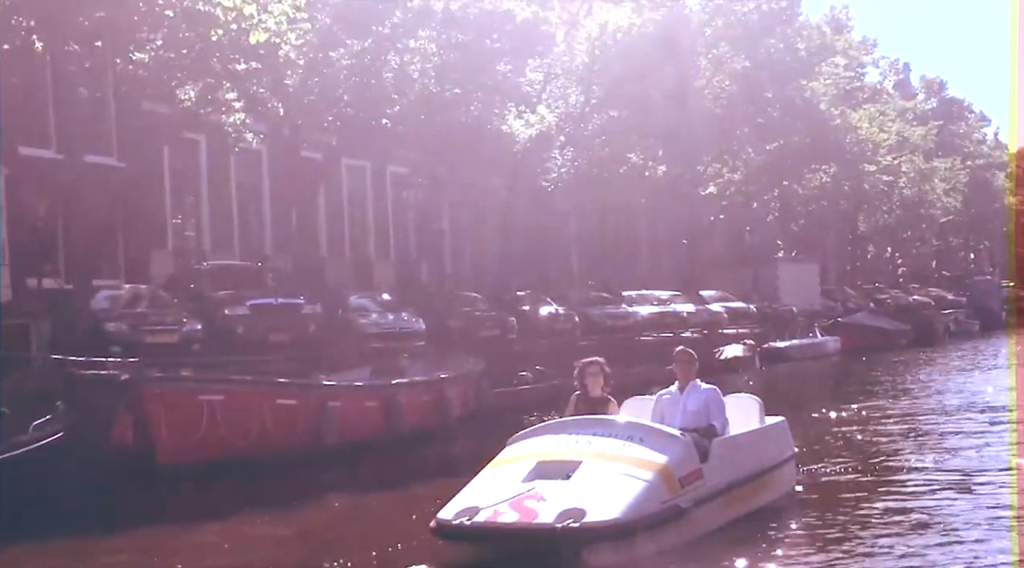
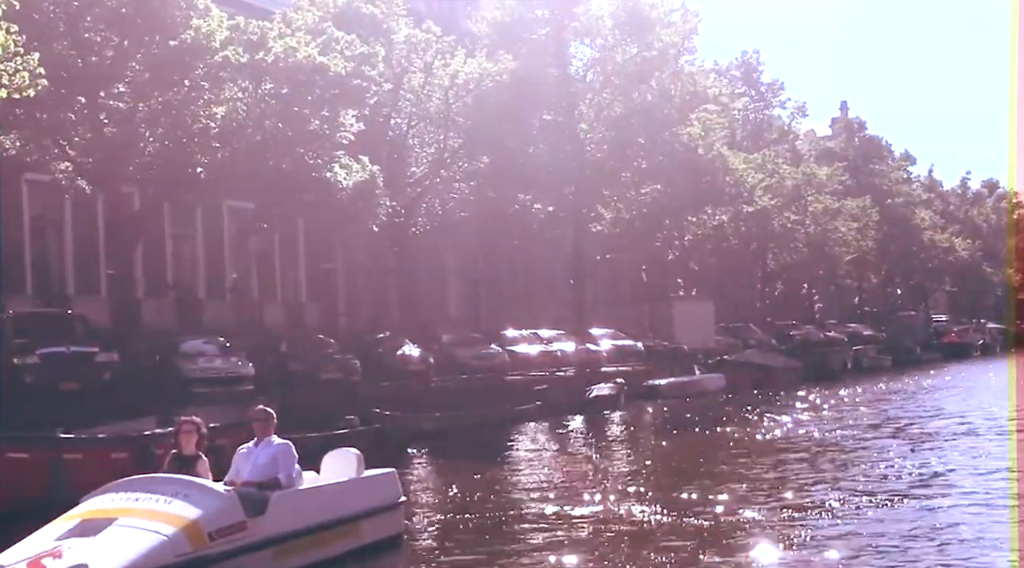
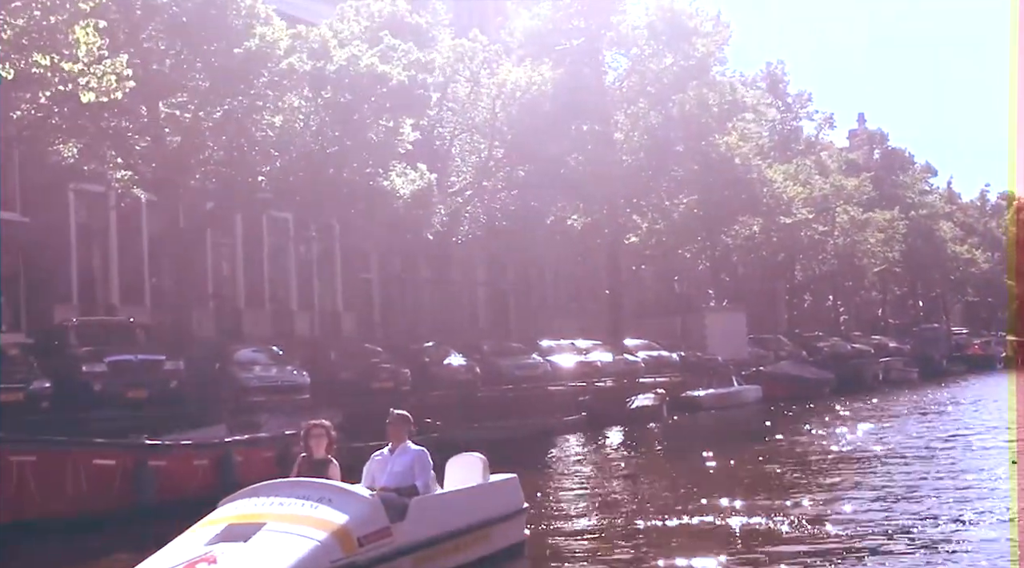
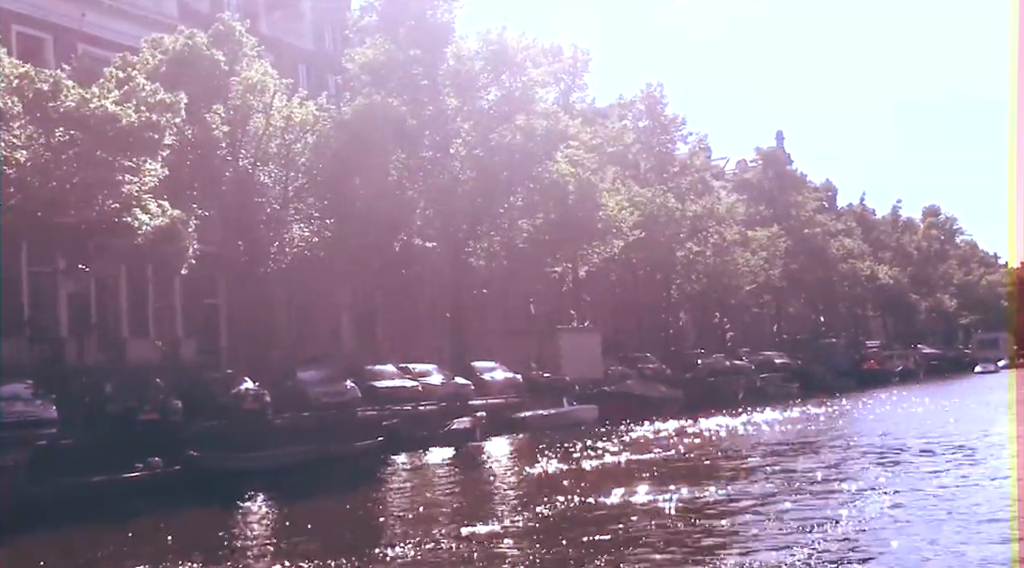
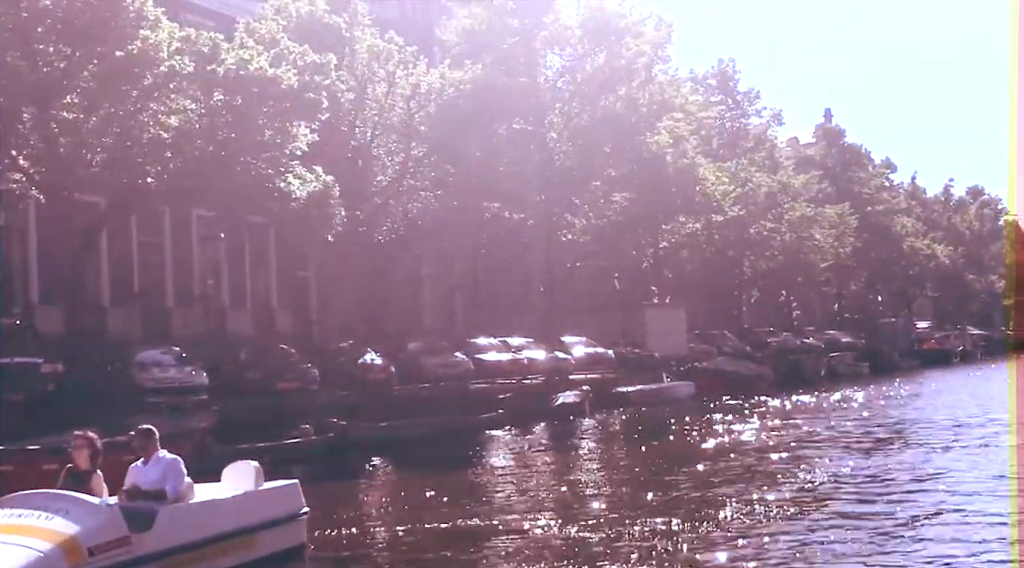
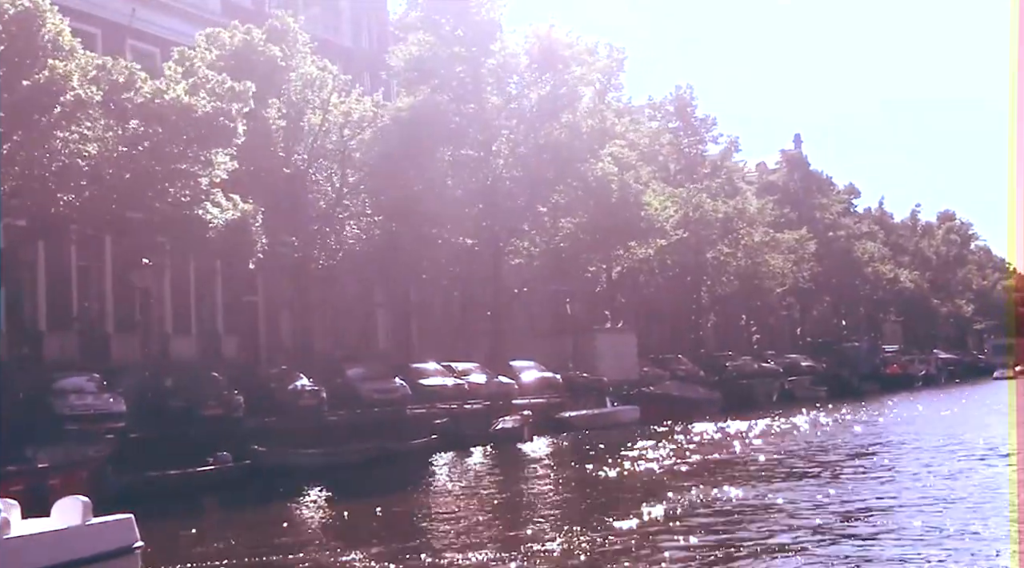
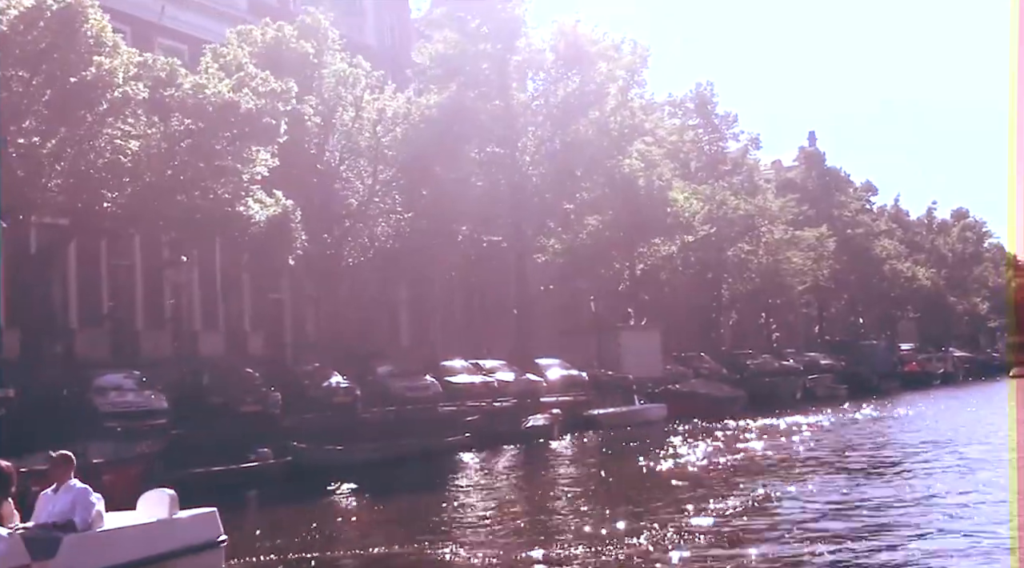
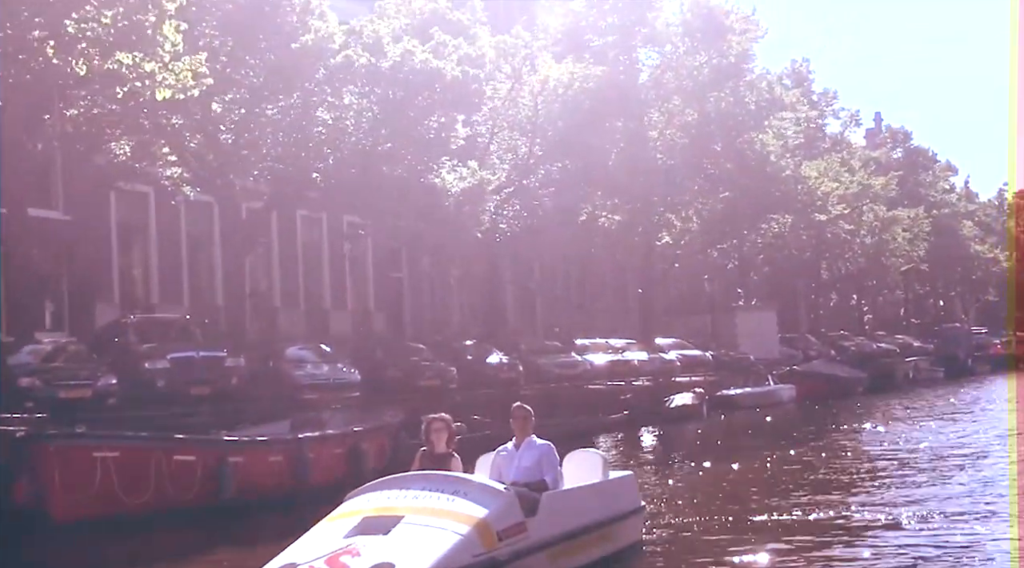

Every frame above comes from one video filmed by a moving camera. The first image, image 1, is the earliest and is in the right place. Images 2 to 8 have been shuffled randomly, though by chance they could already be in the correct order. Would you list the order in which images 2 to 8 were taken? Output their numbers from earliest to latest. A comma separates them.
8, 3, 2, 5, 7, 6, 4
